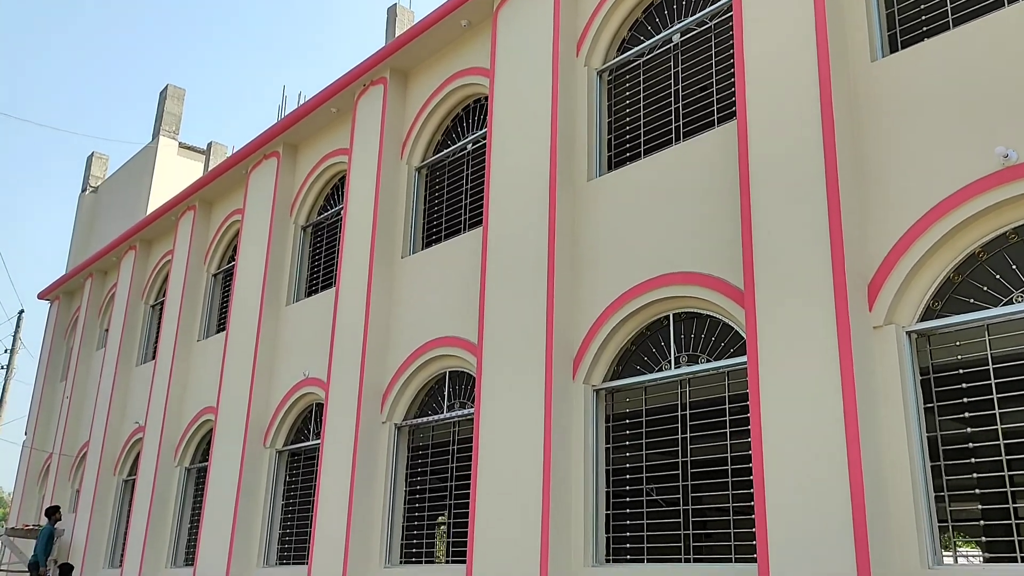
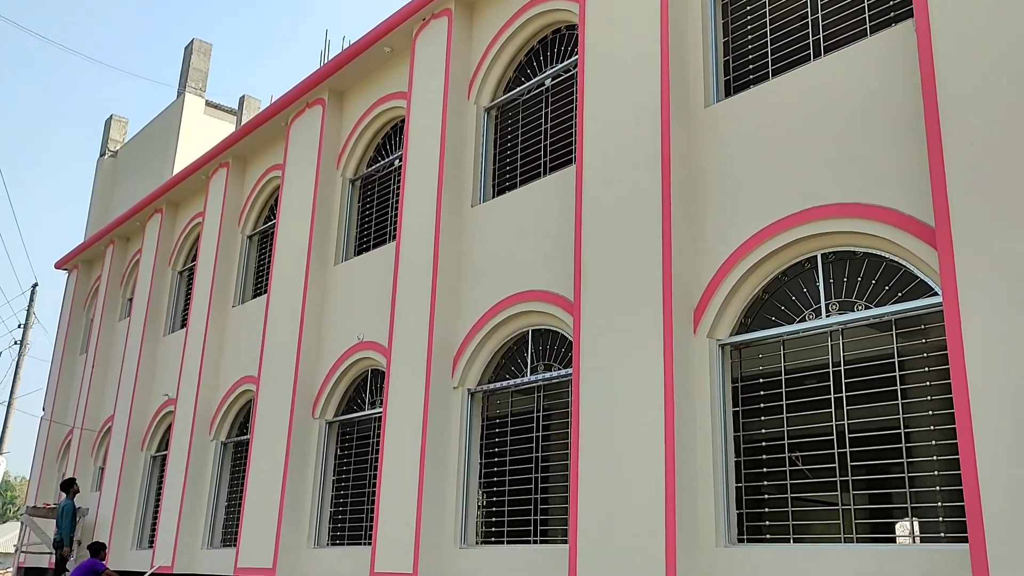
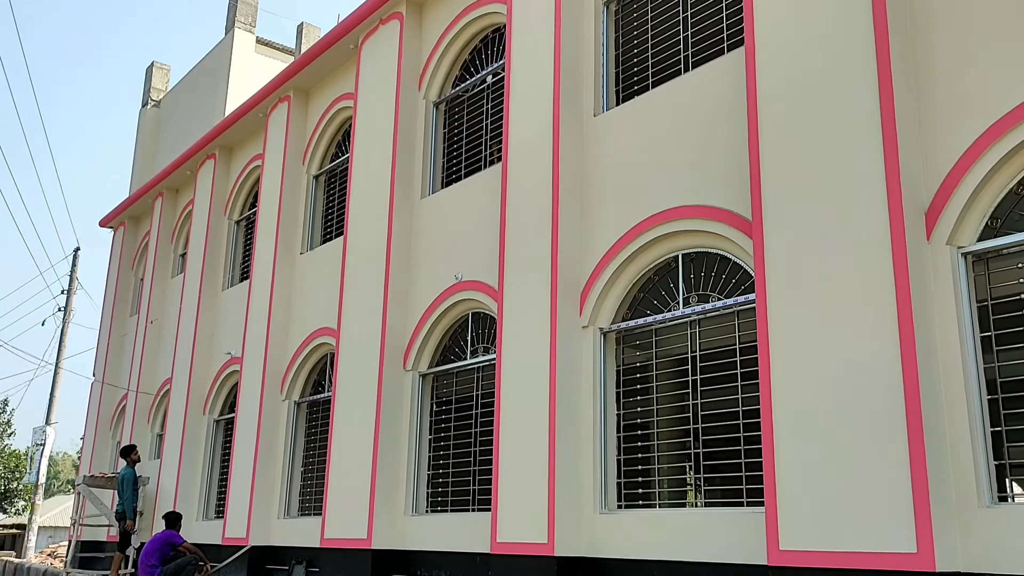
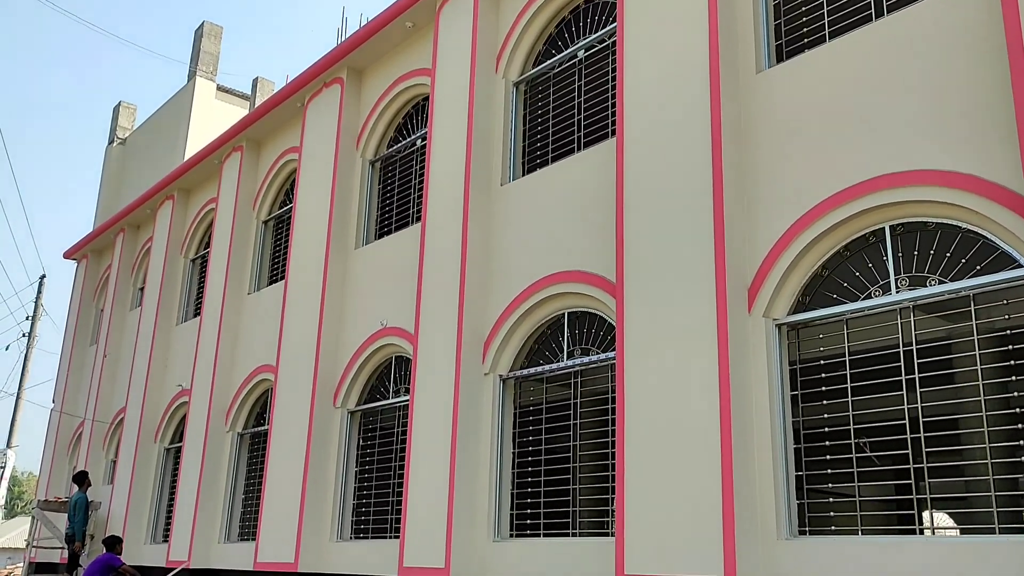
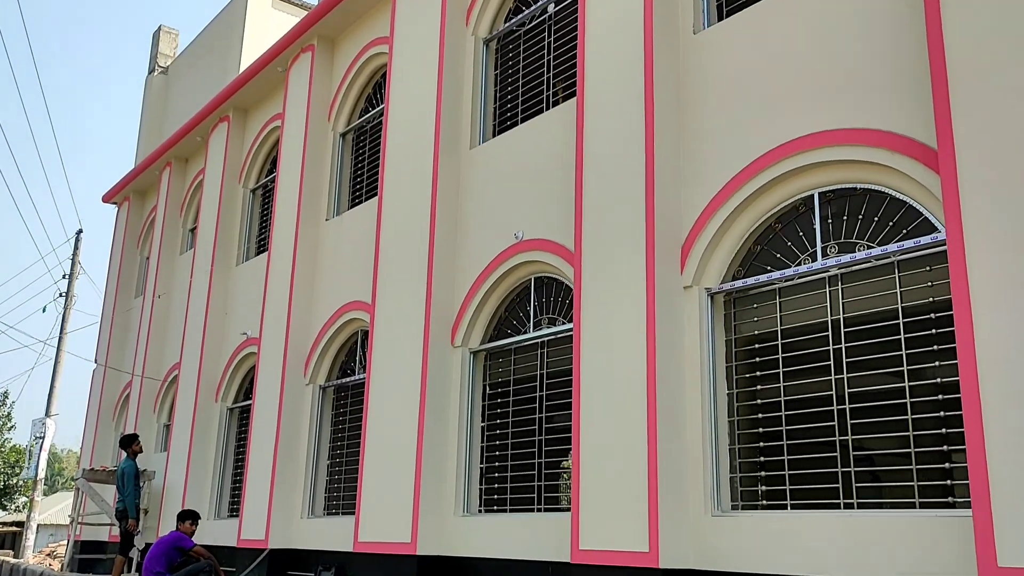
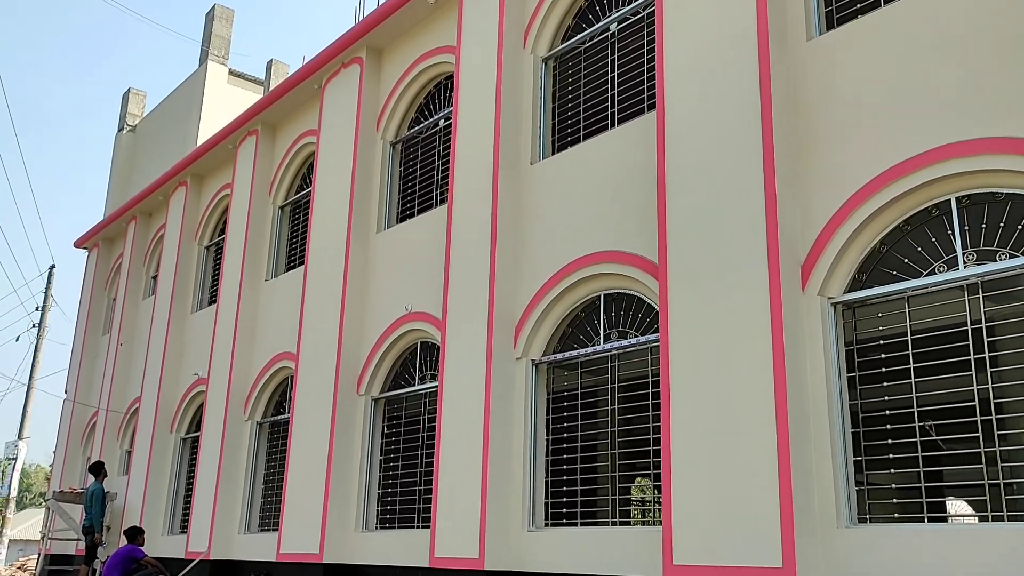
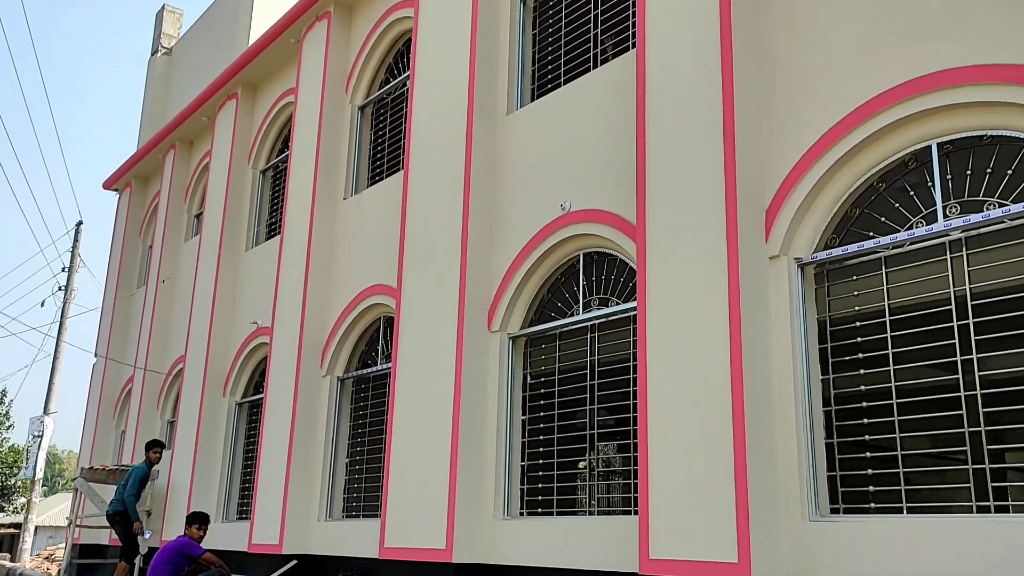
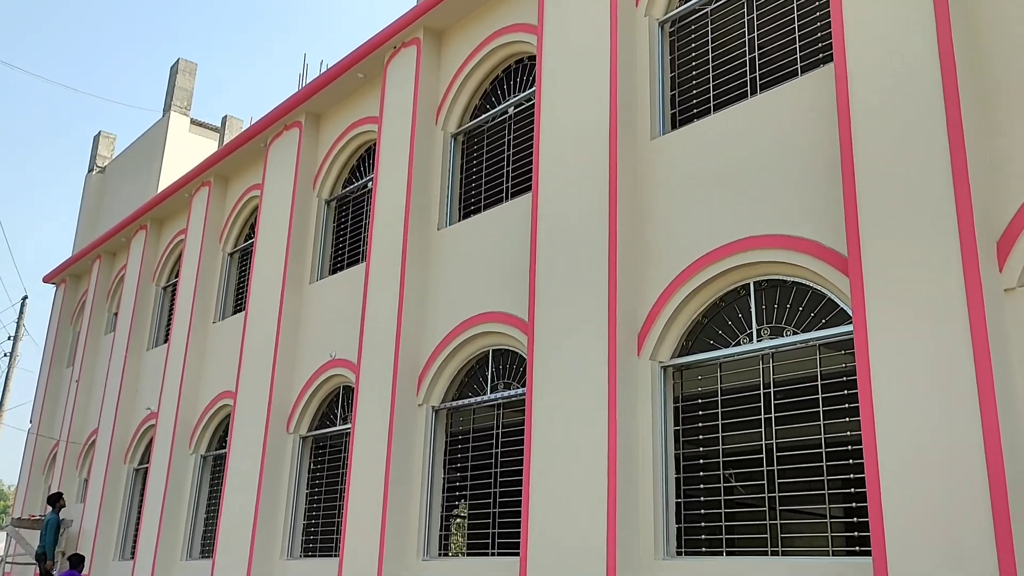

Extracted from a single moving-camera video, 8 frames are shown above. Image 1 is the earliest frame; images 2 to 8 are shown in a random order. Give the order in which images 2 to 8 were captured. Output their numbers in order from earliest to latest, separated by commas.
8, 2, 4, 6, 3, 5, 7
